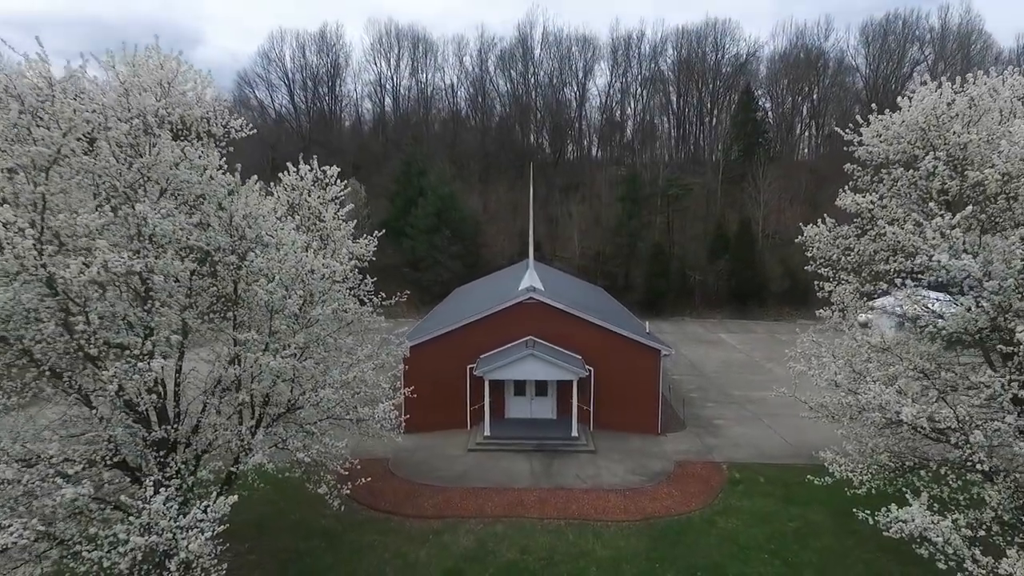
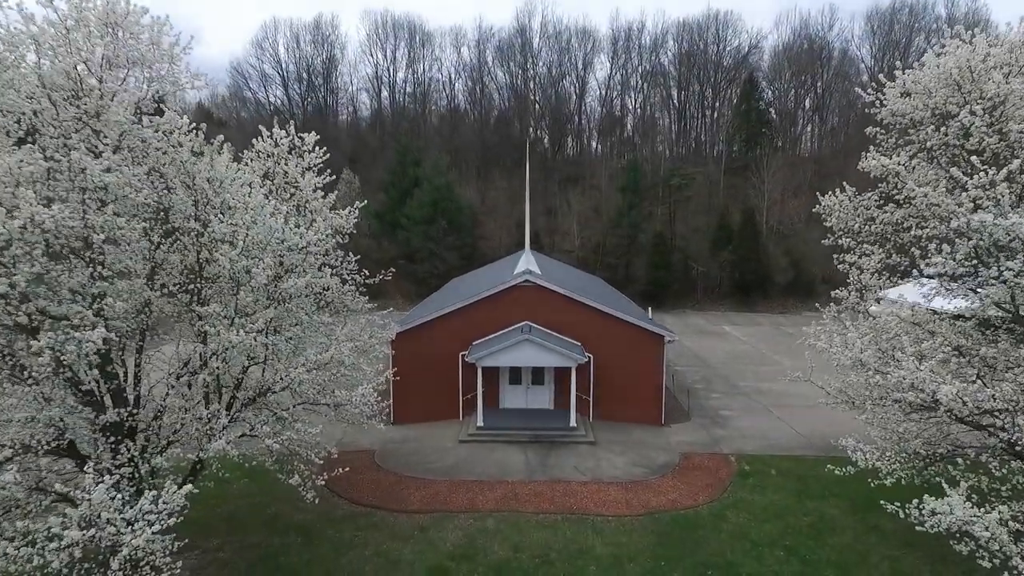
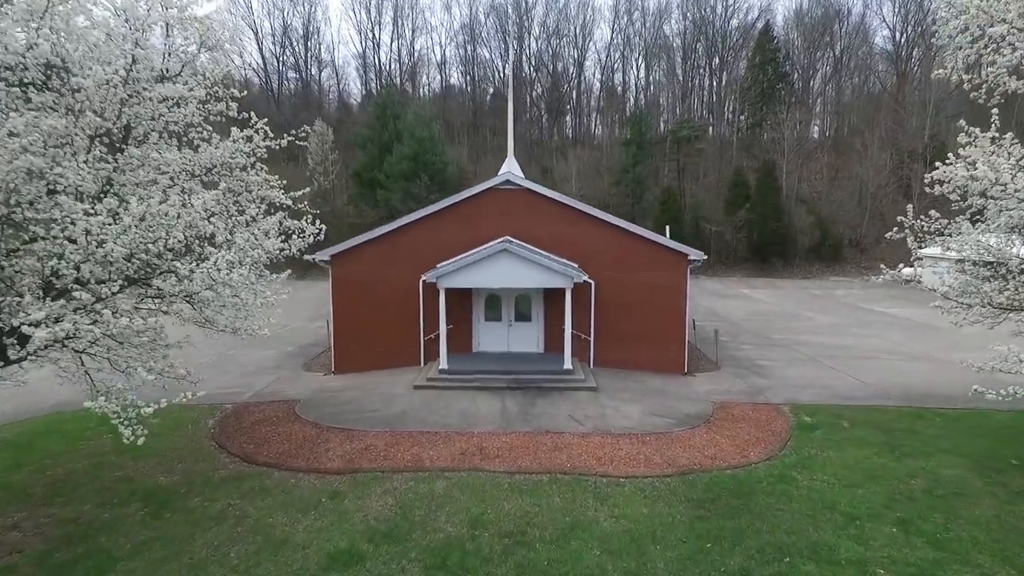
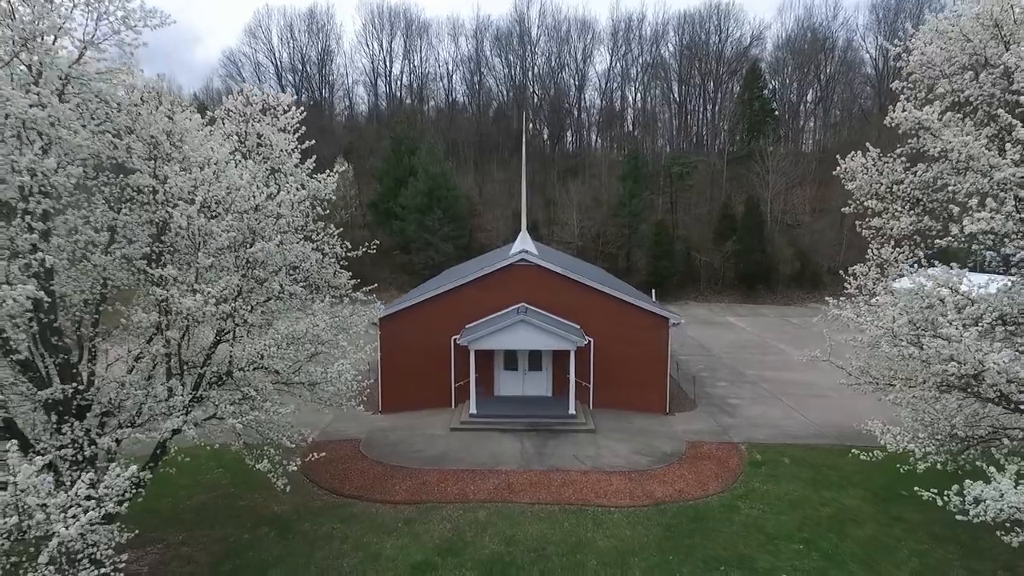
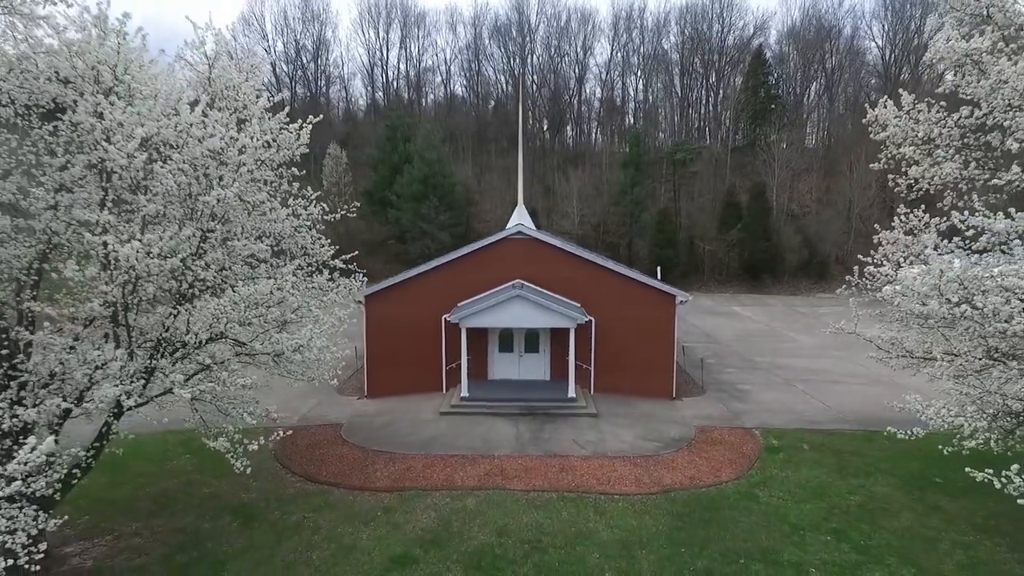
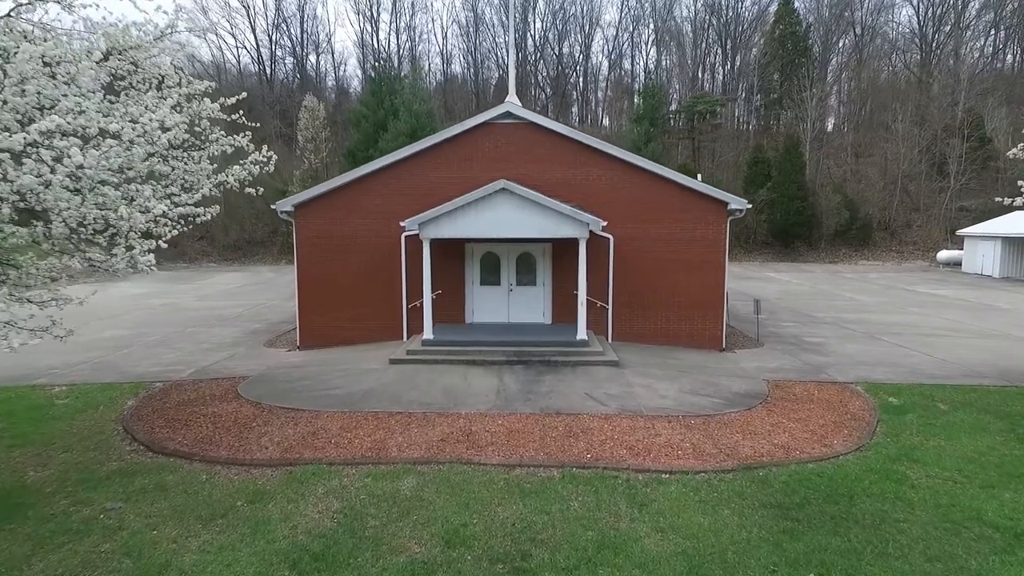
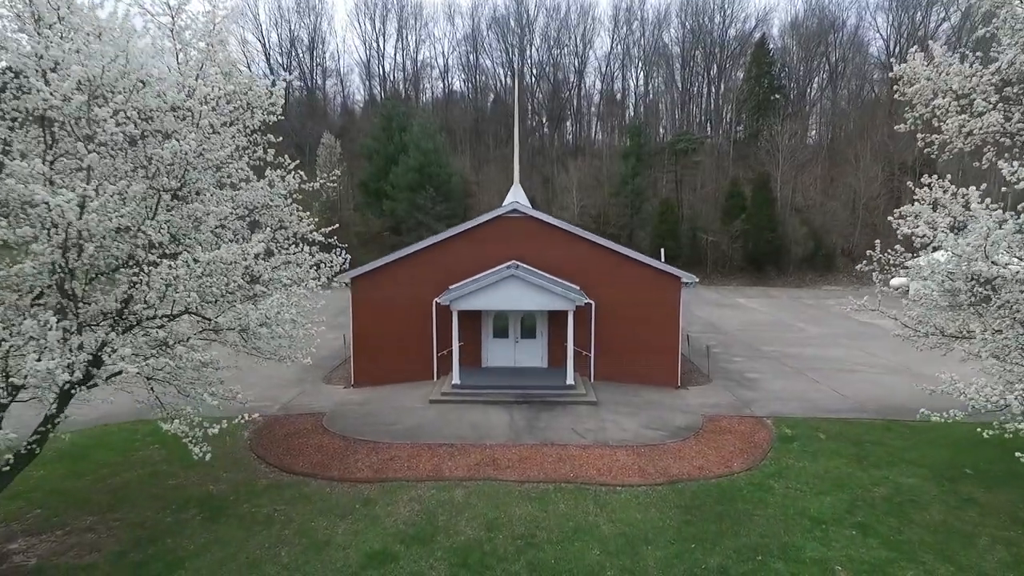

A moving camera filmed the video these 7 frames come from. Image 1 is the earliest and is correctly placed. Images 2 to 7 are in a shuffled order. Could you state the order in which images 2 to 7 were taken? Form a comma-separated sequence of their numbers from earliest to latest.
2, 4, 5, 7, 3, 6
